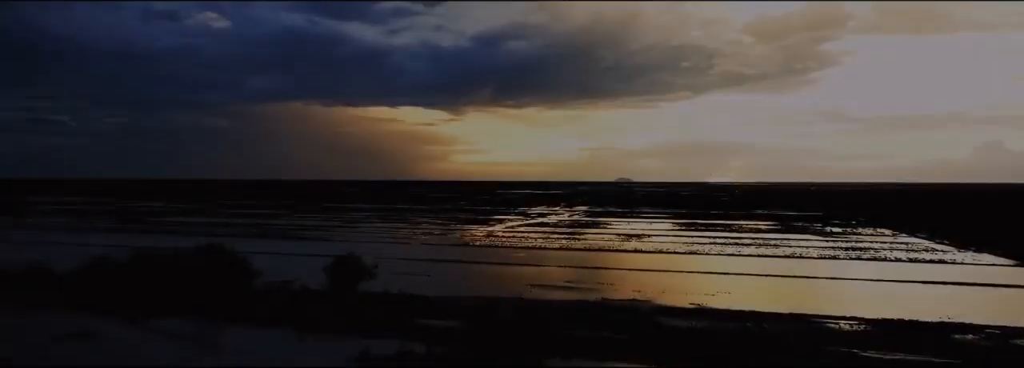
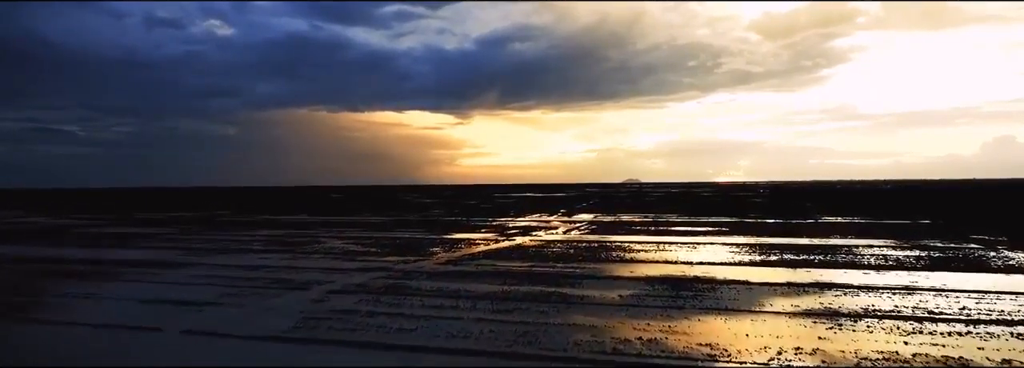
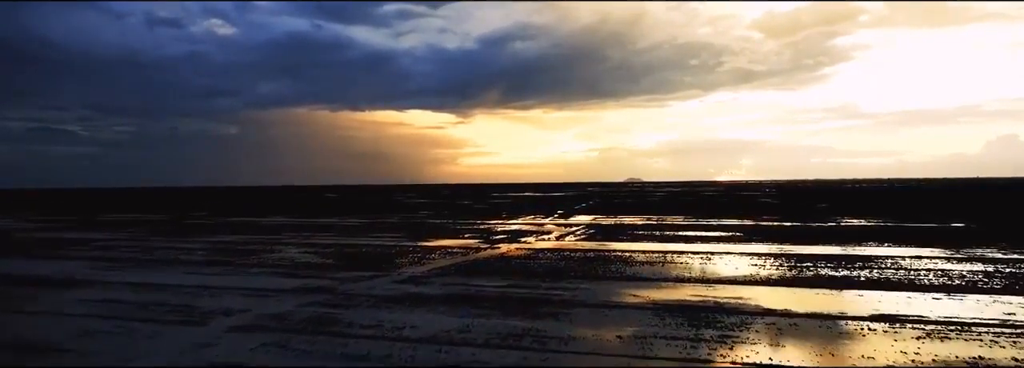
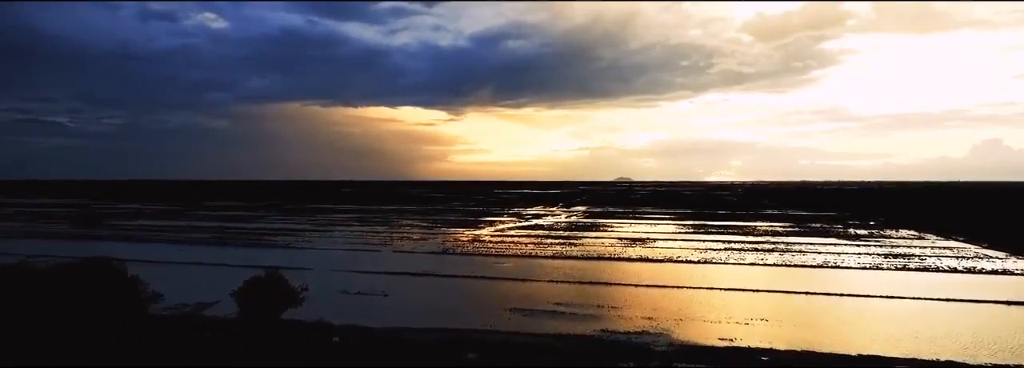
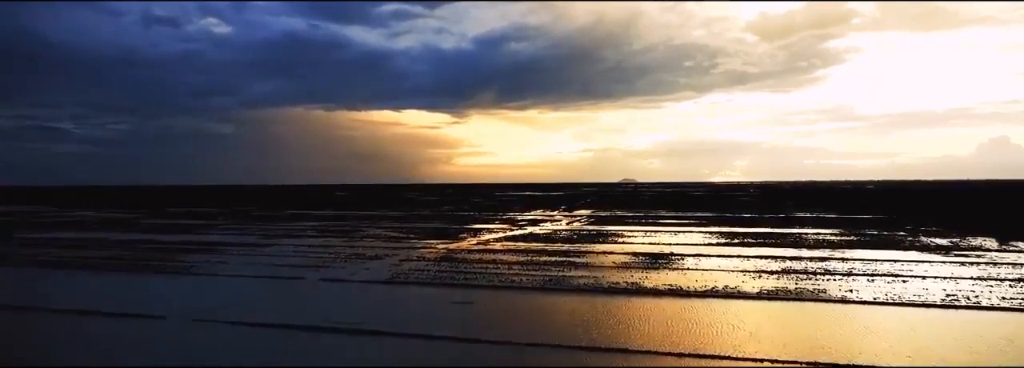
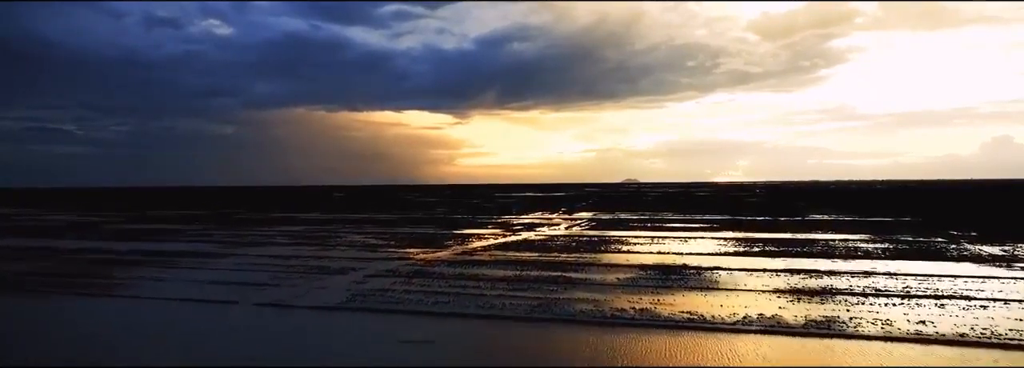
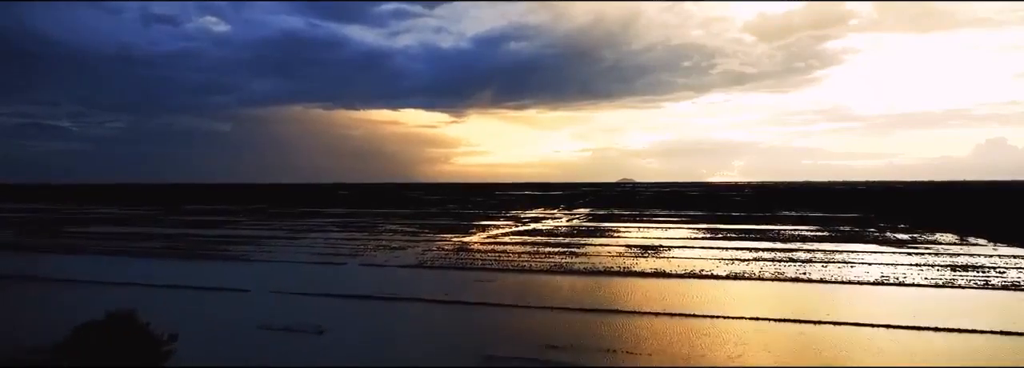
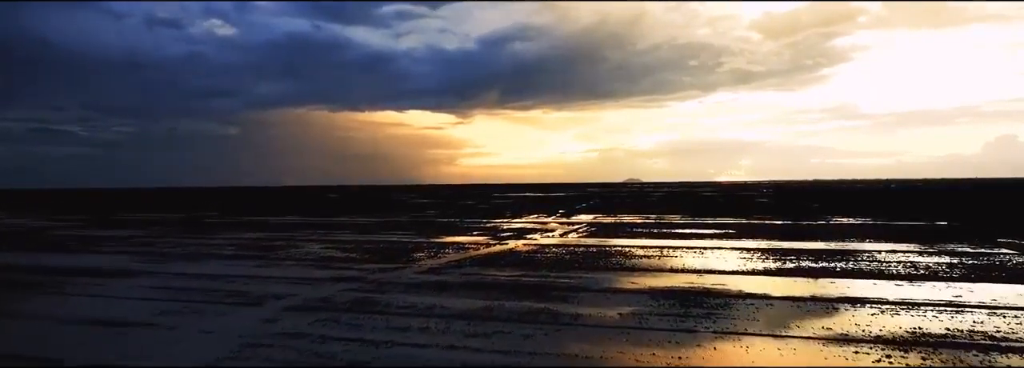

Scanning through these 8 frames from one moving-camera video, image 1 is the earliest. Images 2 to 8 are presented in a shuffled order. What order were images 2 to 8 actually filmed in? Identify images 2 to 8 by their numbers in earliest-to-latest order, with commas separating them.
4, 7, 5, 6, 2, 8, 3
